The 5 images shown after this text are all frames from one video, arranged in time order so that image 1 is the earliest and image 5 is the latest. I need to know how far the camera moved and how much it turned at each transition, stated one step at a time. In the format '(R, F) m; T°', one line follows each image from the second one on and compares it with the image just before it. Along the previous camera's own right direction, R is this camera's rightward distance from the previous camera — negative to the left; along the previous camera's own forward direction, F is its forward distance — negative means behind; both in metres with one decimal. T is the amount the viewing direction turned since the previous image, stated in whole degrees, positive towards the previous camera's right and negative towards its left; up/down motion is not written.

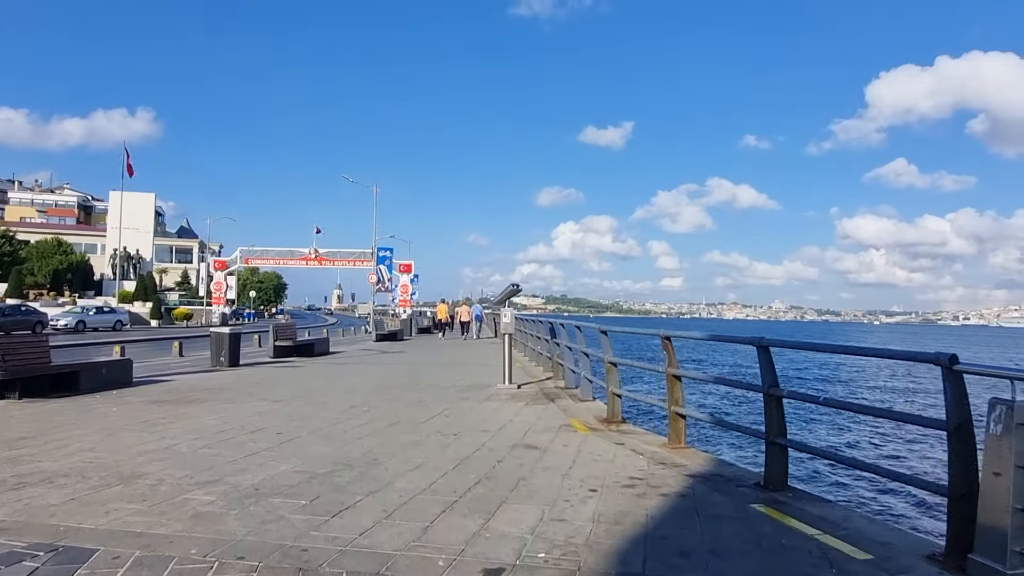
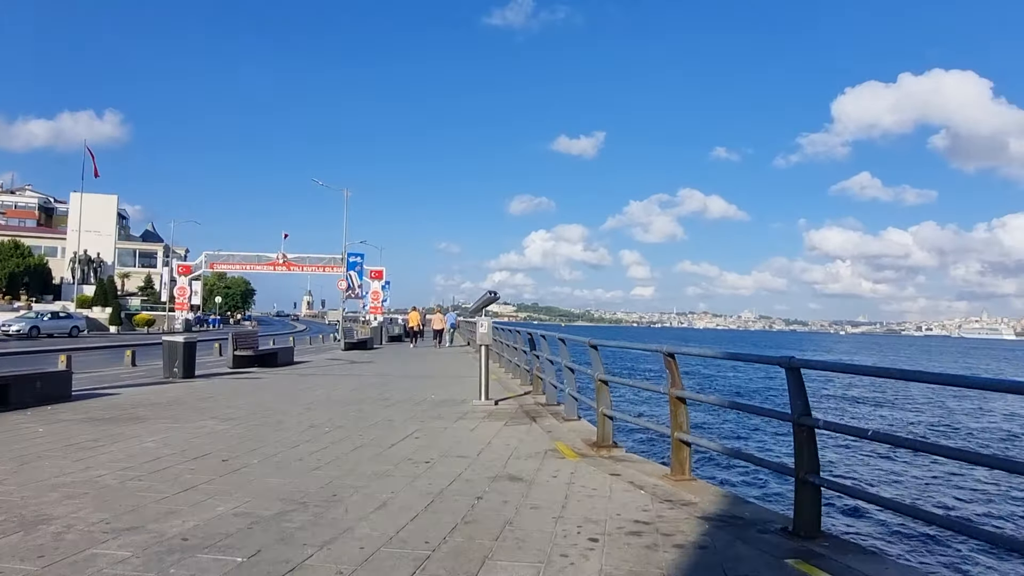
(-0.1, +1.0) m; +2°
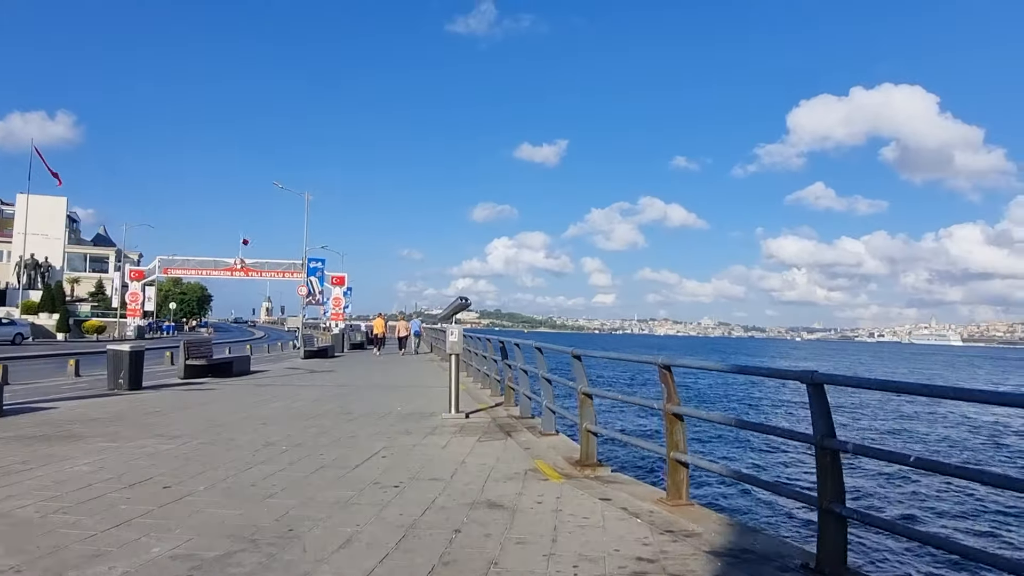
(-0.1, +0.7) m; +3°
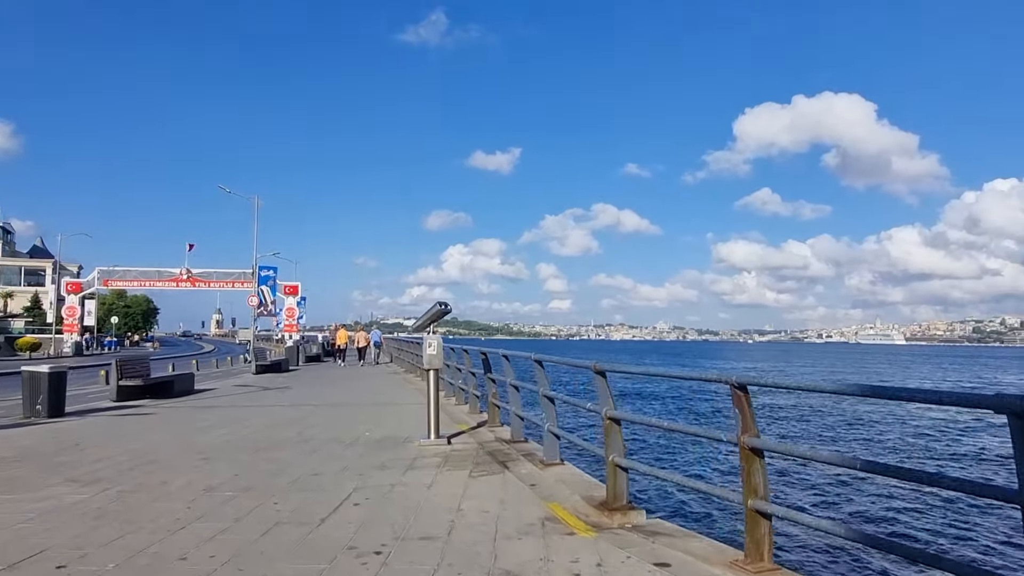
(-0.4, +1.7) m; +3°
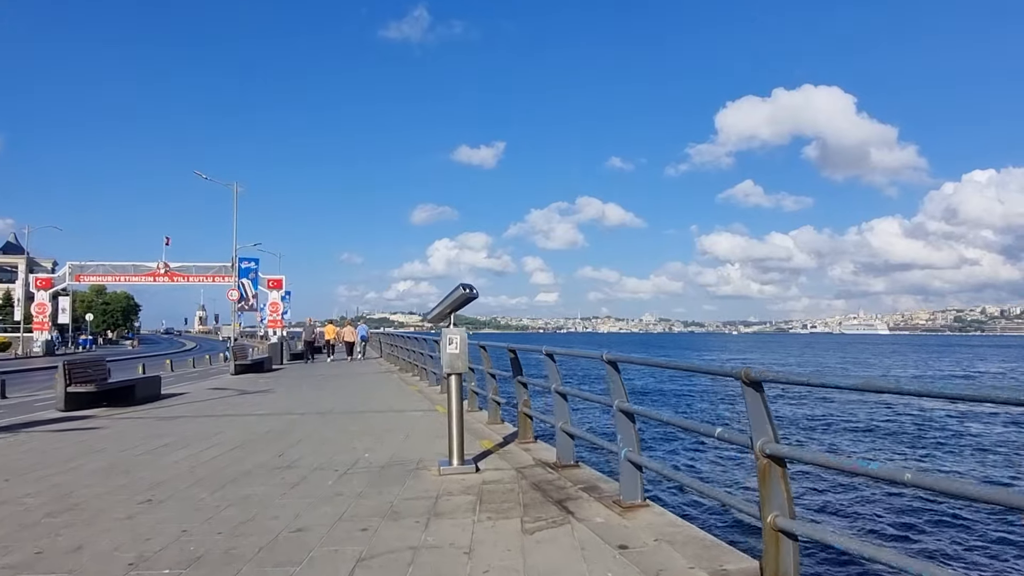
(-0.6, +2.4) m; +1°
